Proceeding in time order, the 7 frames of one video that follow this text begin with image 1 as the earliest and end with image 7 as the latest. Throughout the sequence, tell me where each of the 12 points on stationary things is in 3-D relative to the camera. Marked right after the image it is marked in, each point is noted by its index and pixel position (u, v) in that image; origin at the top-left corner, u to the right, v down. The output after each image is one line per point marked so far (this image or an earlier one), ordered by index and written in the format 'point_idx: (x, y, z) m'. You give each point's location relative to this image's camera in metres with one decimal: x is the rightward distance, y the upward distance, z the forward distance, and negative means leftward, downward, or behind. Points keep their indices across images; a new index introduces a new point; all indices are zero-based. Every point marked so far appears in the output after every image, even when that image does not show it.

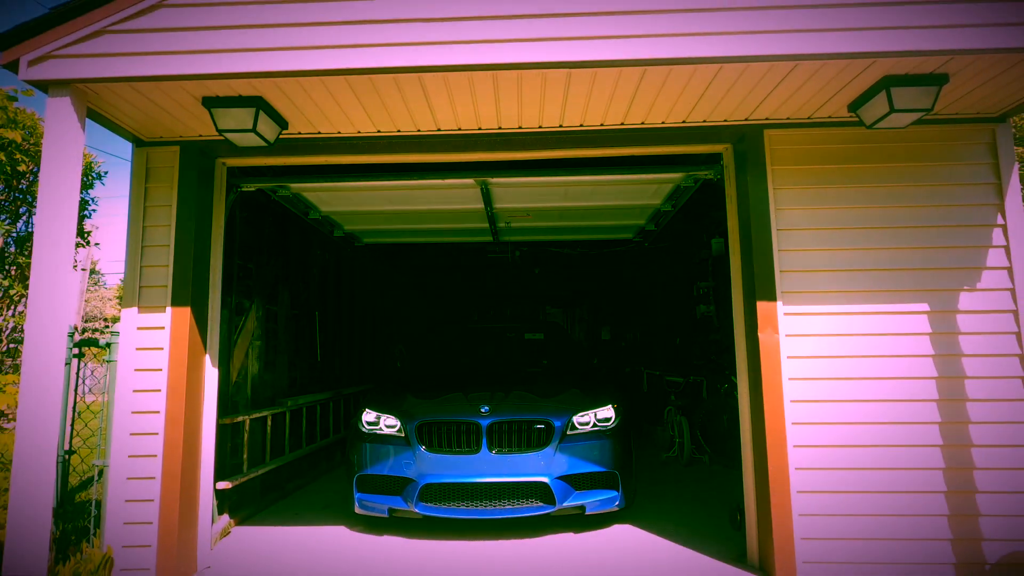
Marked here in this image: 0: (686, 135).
0: (+1.1, +1.0, +3.3) m
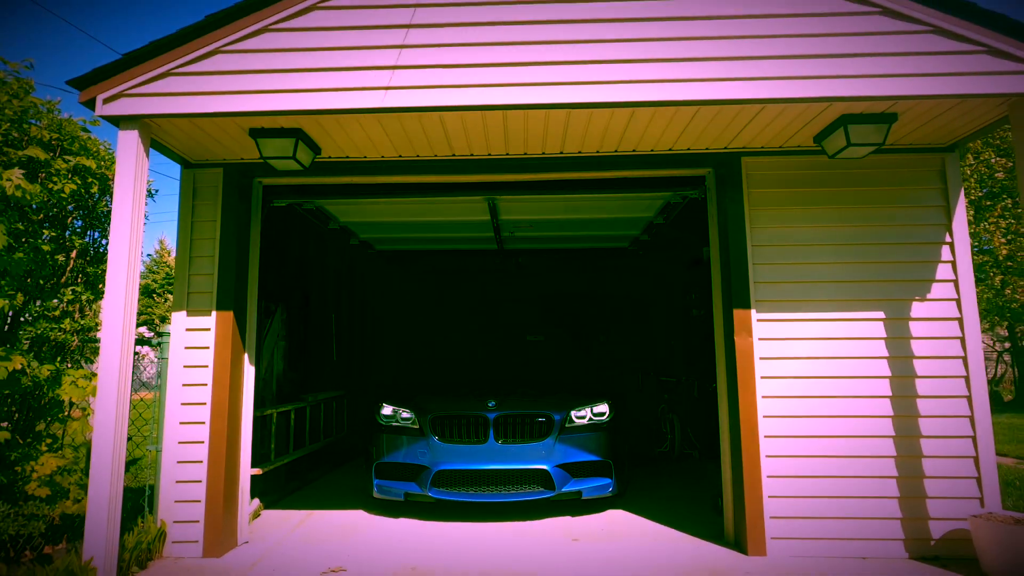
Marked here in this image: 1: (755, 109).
0: (+1.2, +0.9, +3.7) m
1: (+1.5, +1.1, +3.0) m
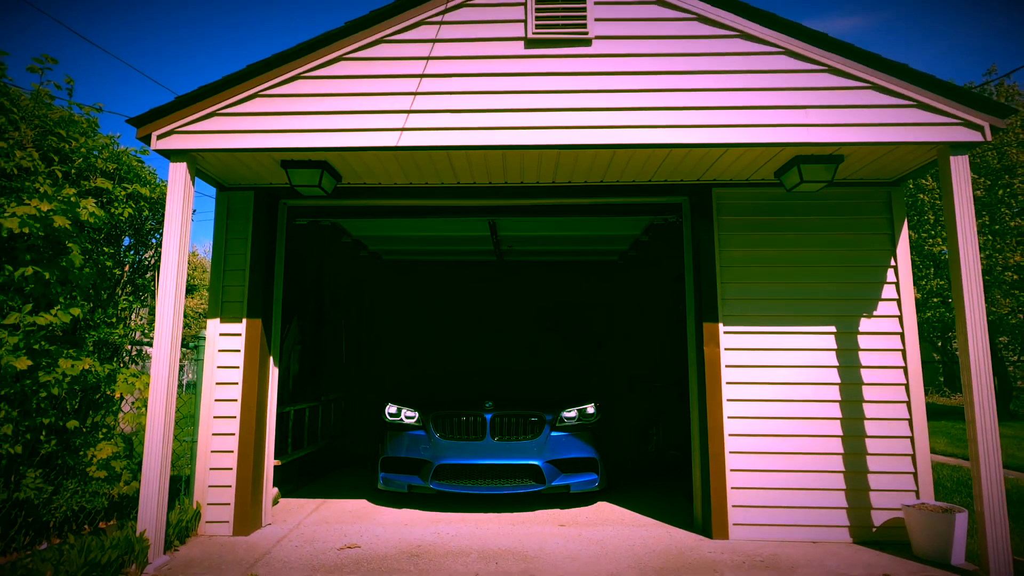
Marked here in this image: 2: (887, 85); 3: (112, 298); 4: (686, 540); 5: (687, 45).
0: (+1.2, +0.8, +4.1) m
1: (+1.5, +1.0, +3.5) m
2: (+2.5, +1.4, +3.3) m
3: (-2.8, -0.1, +3.4) m
4: (+1.3, -1.9, +3.7) m
5: (+1.3, +1.7, +3.5) m
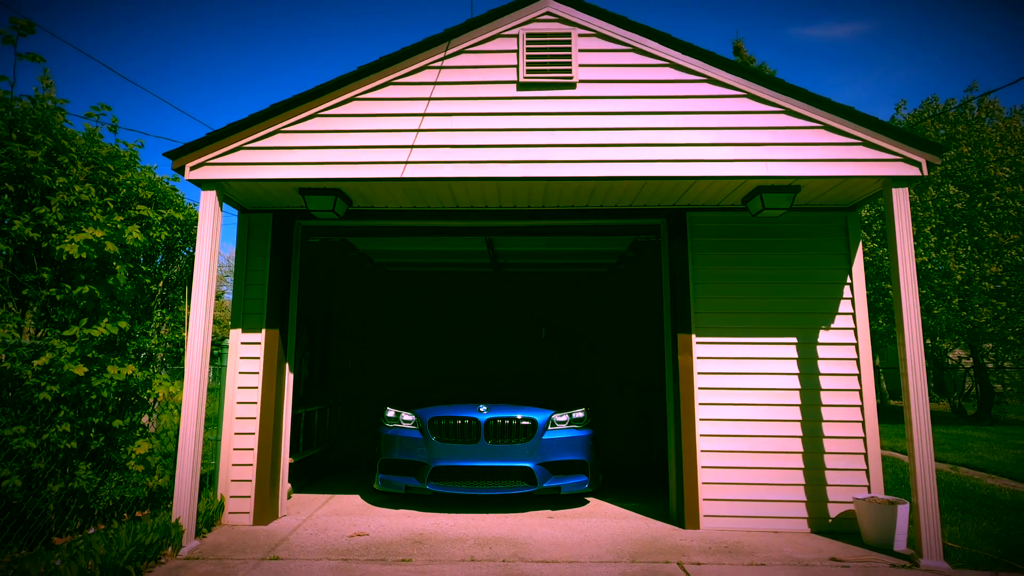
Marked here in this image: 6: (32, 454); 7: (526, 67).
0: (+1.1, +0.7, +4.6) m
1: (+1.4, +0.8, +3.9) m
2: (+2.5, +1.3, +3.8) m
3: (-2.8, -0.2, +3.8) m
4: (+1.3, -2.0, +4.1) m
5: (+1.2, +1.6, +3.9) m
6: (-3.0, -1.0, +3.0) m
7: (+0.1, +1.8, +4.0) m
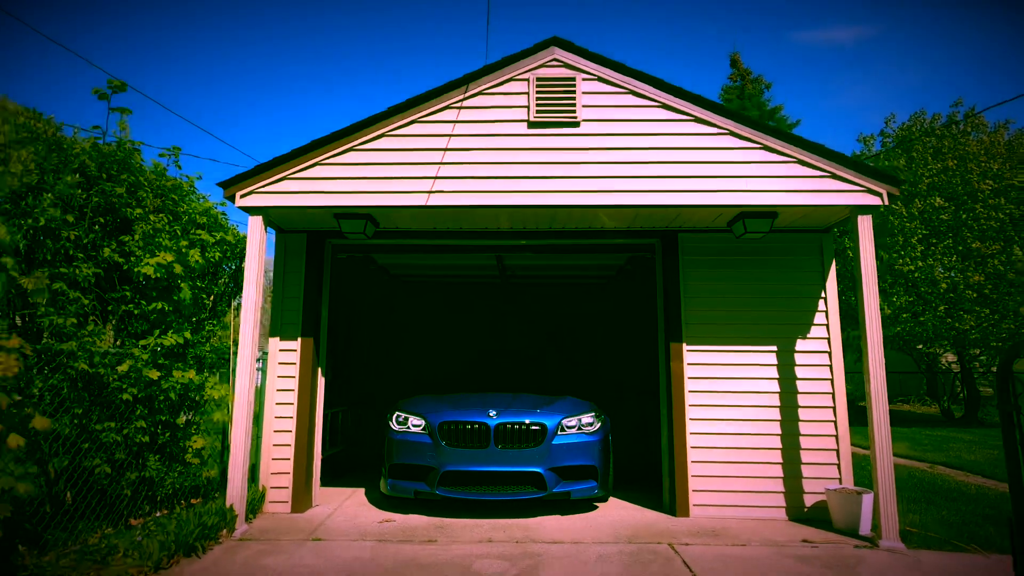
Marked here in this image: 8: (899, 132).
0: (+1.2, +0.6, +5.1) m
1: (+1.5, +0.7, +4.4) m
2: (+2.6, +1.1, +4.3) m
3: (-2.7, -0.3, +4.4) m
4: (+1.4, -2.2, +4.6) m
5: (+1.3, +1.5, +4.5) m
6: (-2.9, -1.1, +3.6) m
7: (+0.2, +1.7, +4.5) m
8: (+12.8, +5.2, +16.2) m
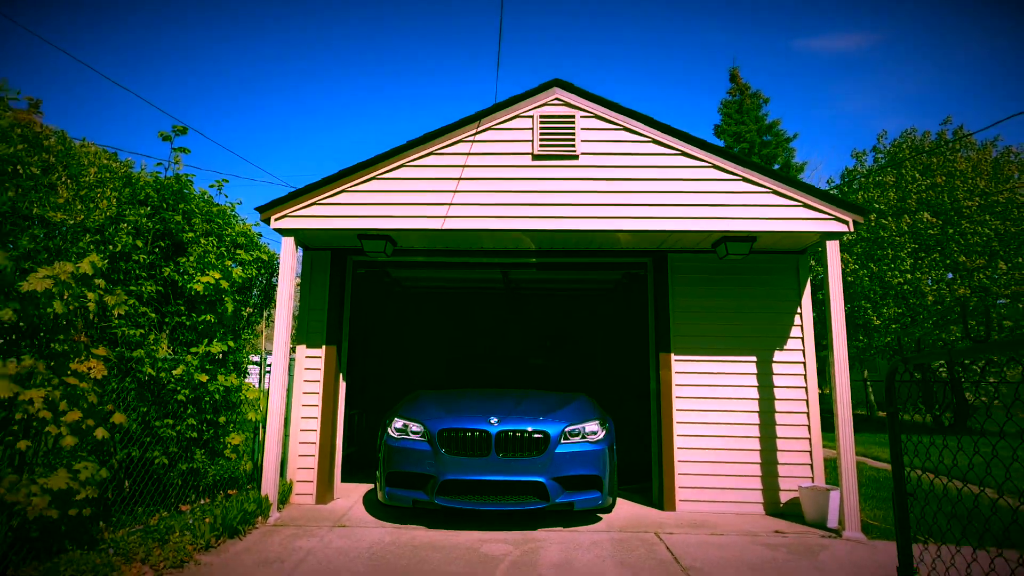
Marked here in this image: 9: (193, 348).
0: (+1.3, +0.4, +5.6) m
1: (+1.6, +0.5, +5.0) m
2: (+2.6, +1.0, +4.8) m
3: (-2.7, -0.4, +4.9) m
4: (+1.4, -2.3, +5.1) m
5: (+1.4, +1.3, +5.0) m
6: (-2.8, -1.3, +4.1) m
7: (+0.3, +1.5, +5.1) m
8: (+12.9, +4.8, +16.7) m
9: (-2.7, -0.5, +4.2) m
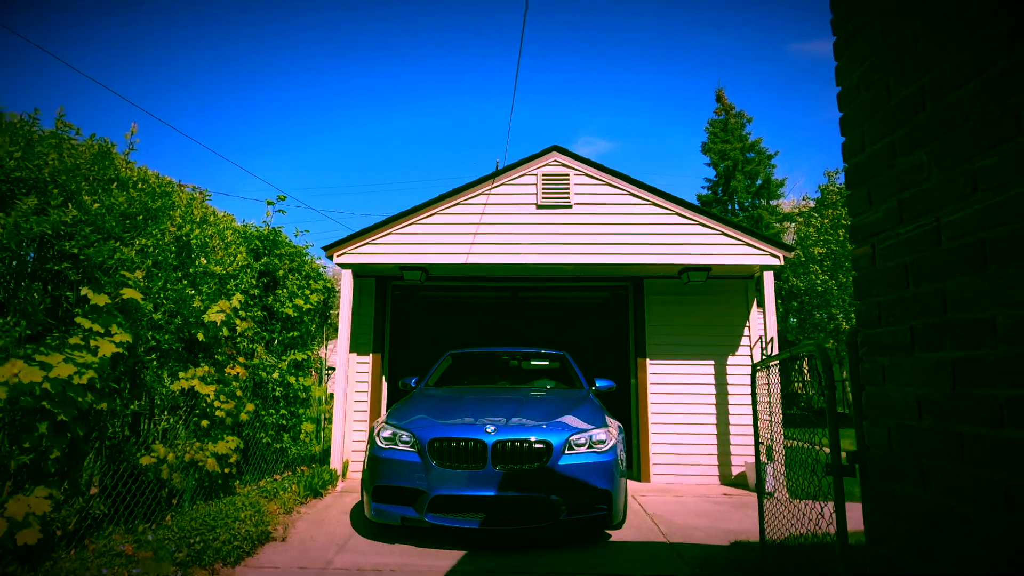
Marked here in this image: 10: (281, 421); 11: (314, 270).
0: (+1.4, +0.1, +7.0) m
1: (+1.7, +0.3, +6.4) m
2: (+2.8, +0.7, +6.3) m
3: (-2.6, -0.7, +6.3) m
4: (+1.5, -2.6, +6.5) m
5: (+1.5, +1.1, +6.4) m
6: (-2.7, -1.5, +5.5) m
7: (+0.4, +1.2, +6.5) m
8: (+13.0, +4.5, +18.2) m
9: (-2.6, -0.8, +5.6) m
10: (-2.6, -1.5, +5.6) m
11: (-2.5, +0.2, +6.3) m
